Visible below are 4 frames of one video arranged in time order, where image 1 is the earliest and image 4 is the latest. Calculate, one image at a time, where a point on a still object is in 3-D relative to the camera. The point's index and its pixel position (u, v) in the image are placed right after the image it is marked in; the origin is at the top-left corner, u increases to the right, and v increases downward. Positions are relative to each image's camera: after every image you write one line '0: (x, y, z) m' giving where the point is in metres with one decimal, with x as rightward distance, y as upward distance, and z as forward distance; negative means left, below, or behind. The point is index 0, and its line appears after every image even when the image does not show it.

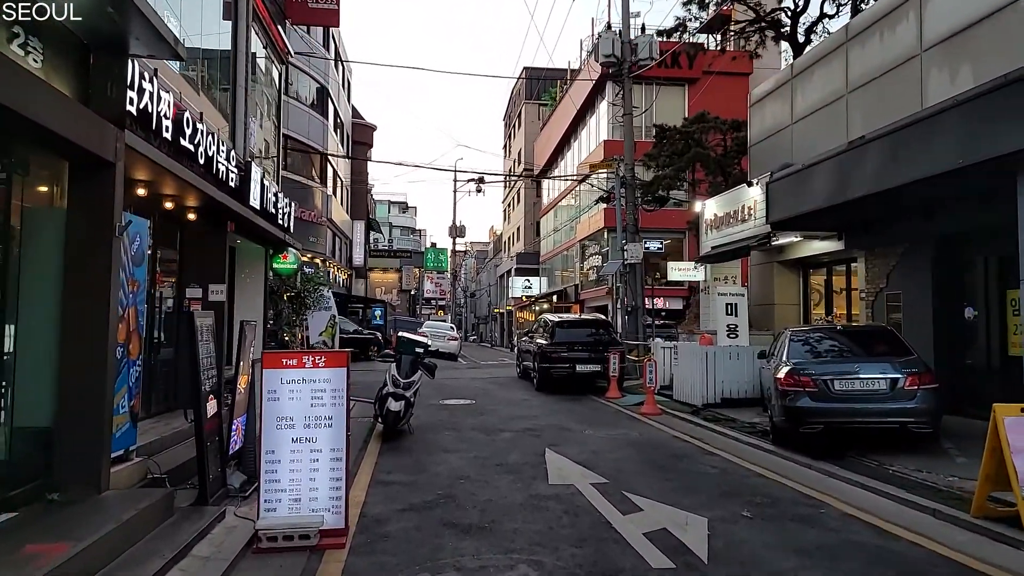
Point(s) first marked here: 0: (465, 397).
0: (-1.2, -2.7, +15.3) m
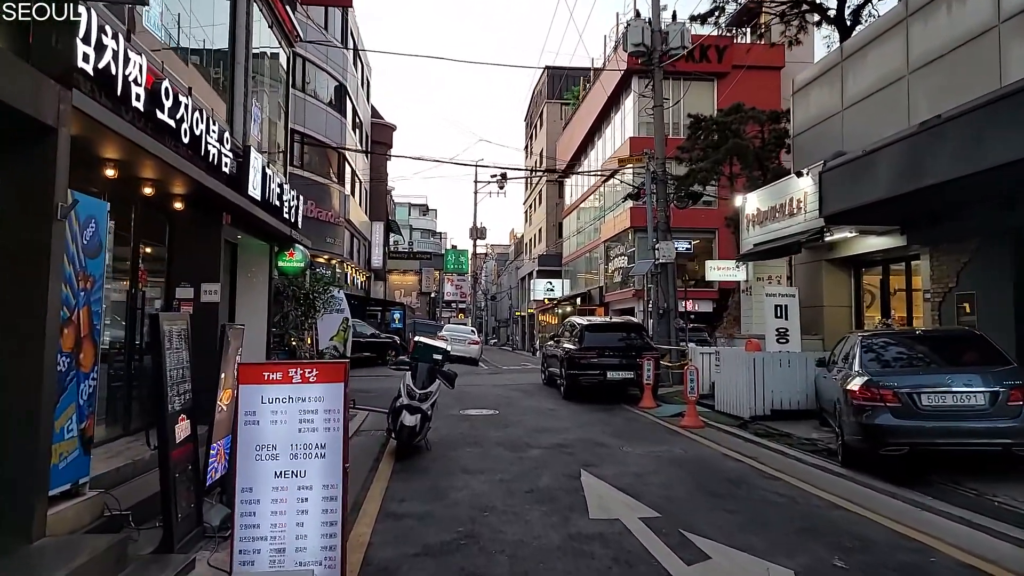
0: (-0.6, -2.7, +14.2) m
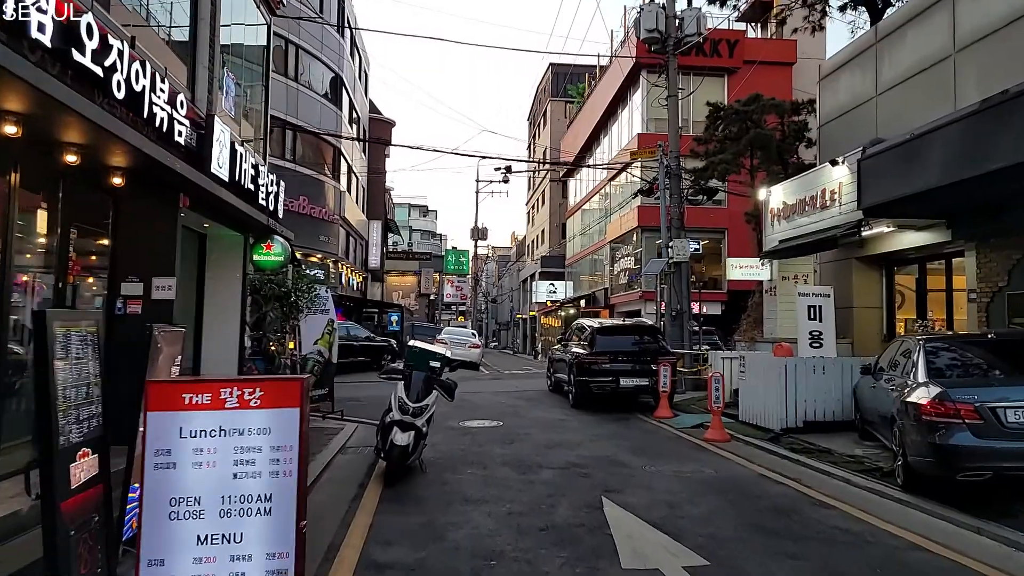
0: (-0.5, -2.7, +13.0) m
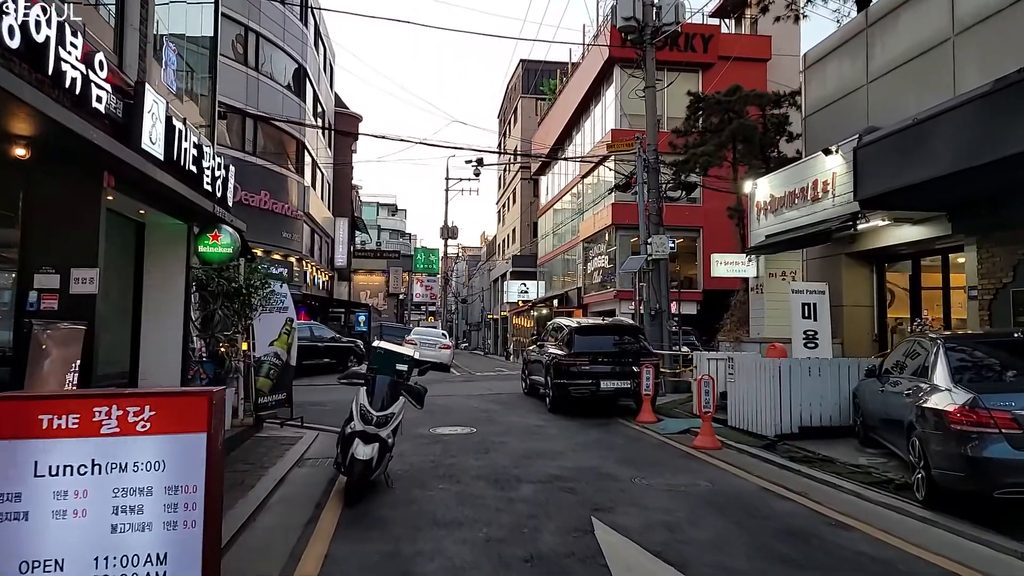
0: (-1.0, -2.6, +12.1) m
